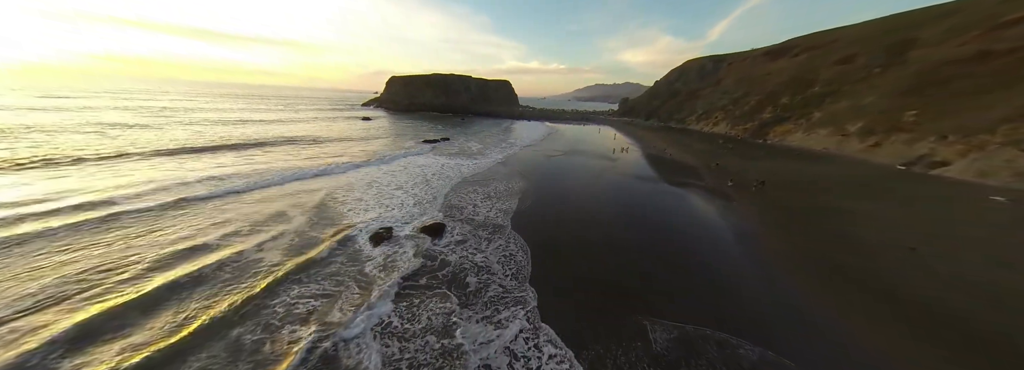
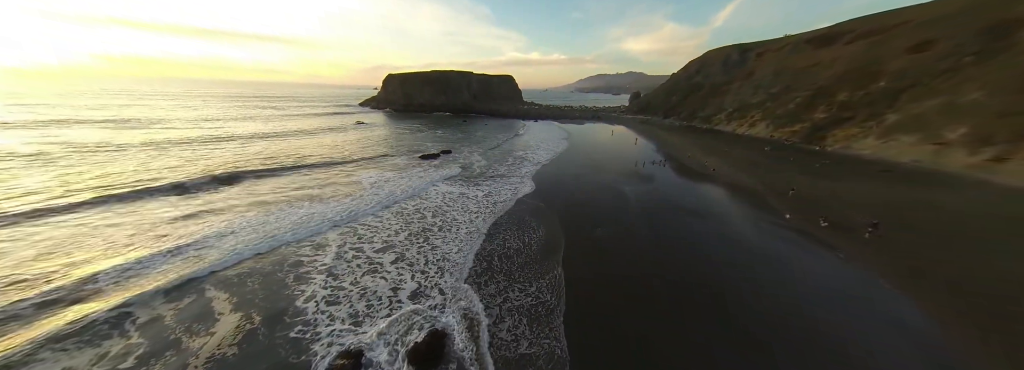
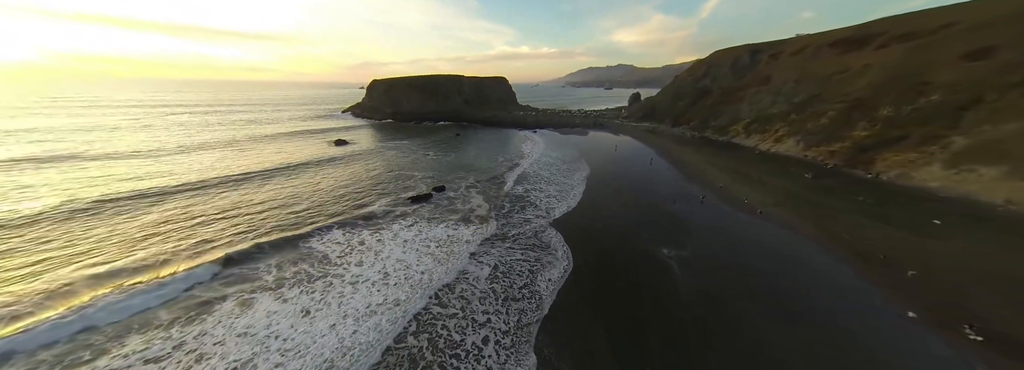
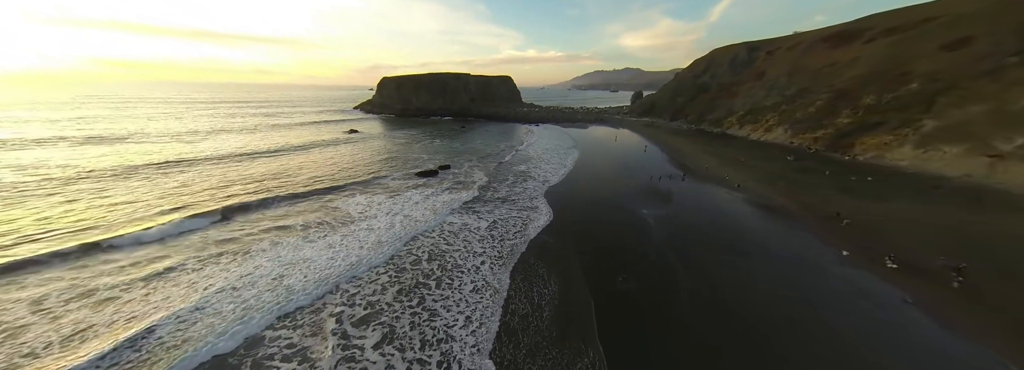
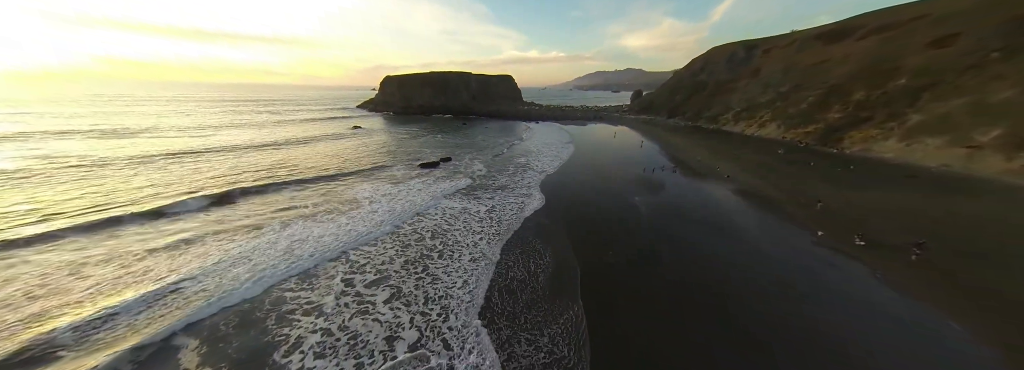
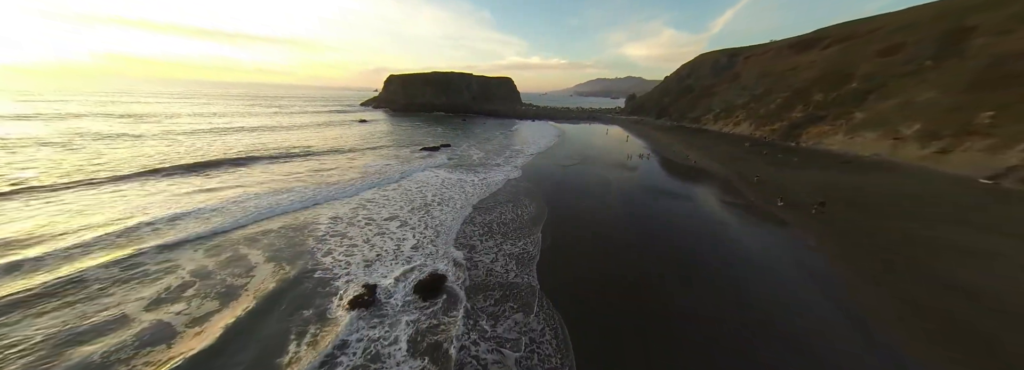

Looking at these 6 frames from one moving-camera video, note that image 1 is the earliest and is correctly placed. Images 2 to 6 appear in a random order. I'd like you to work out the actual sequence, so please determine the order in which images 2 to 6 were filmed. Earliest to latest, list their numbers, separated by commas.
6, 2, 5, 4, 3
